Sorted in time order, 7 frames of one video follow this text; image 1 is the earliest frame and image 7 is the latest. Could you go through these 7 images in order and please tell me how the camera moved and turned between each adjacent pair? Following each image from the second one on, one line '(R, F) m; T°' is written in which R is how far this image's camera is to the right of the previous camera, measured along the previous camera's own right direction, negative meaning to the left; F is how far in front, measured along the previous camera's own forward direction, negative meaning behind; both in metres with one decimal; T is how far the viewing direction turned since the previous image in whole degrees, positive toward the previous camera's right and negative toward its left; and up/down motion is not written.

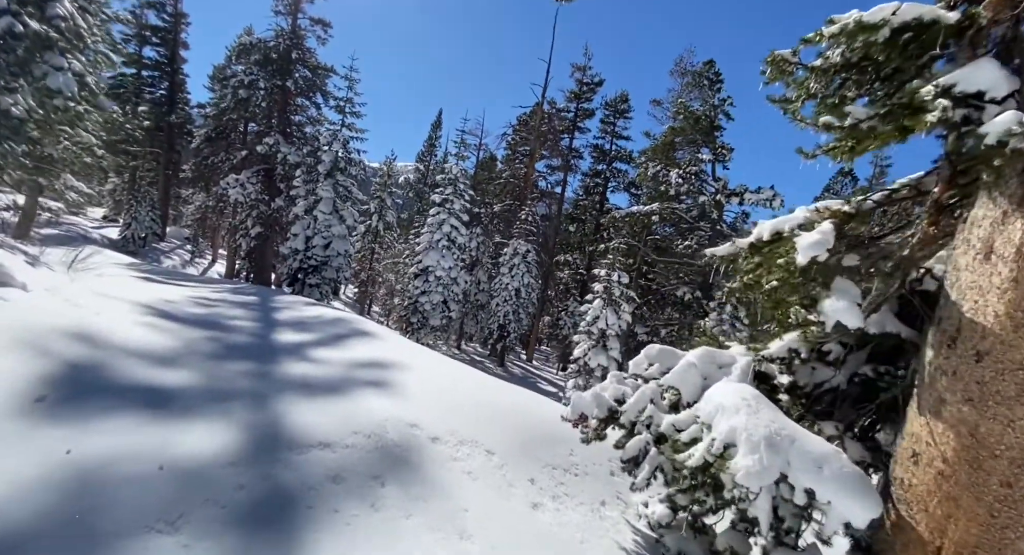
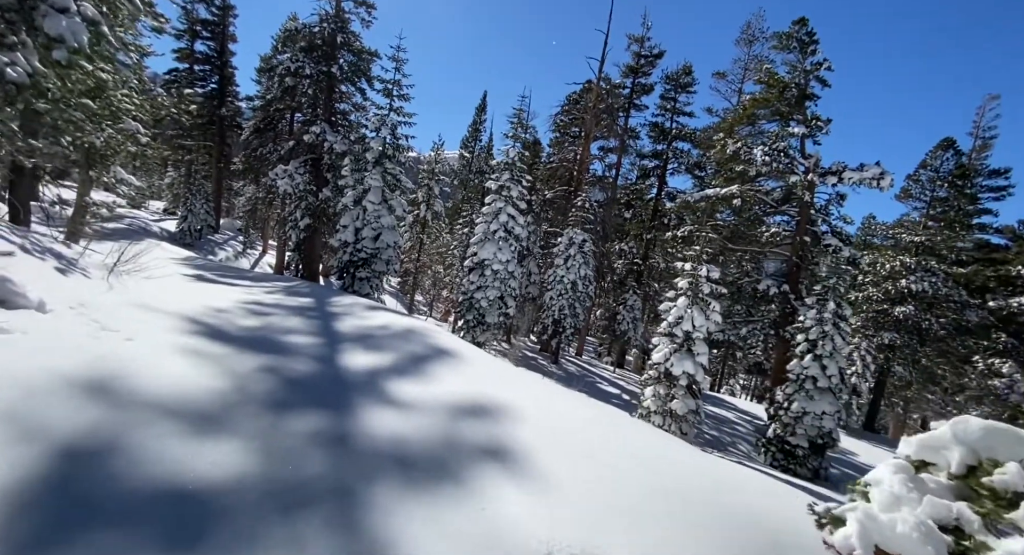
(-0.8, +1.2) m; -5°
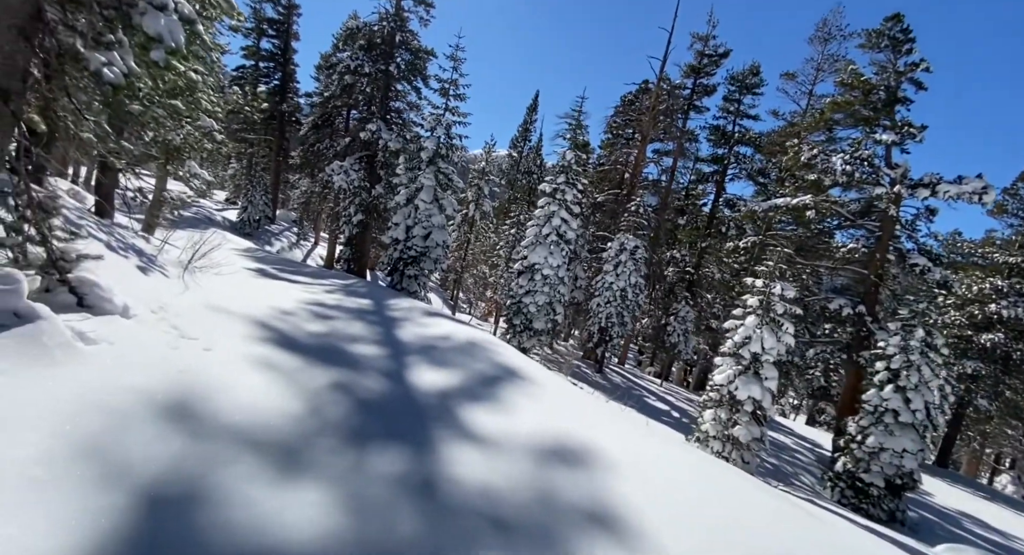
(-0.4, +0.3) m; -5°
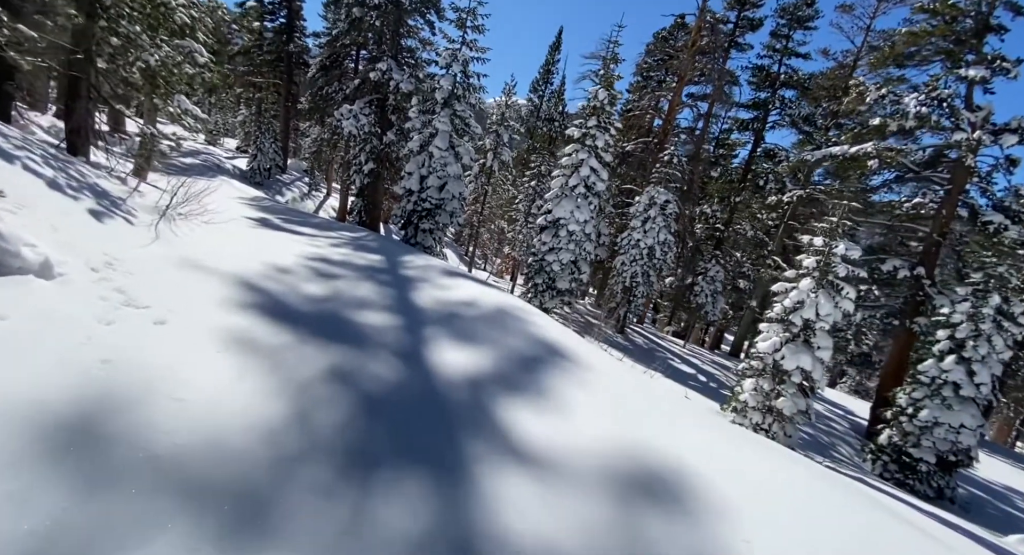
(-0.3, +1.0) m; -1°
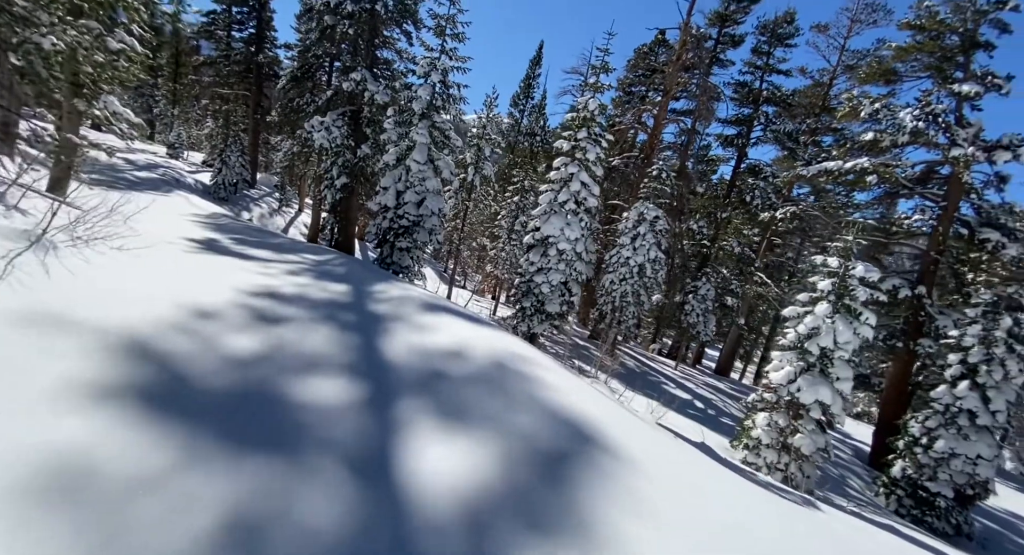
(-0.2, +1.0) m; +3°
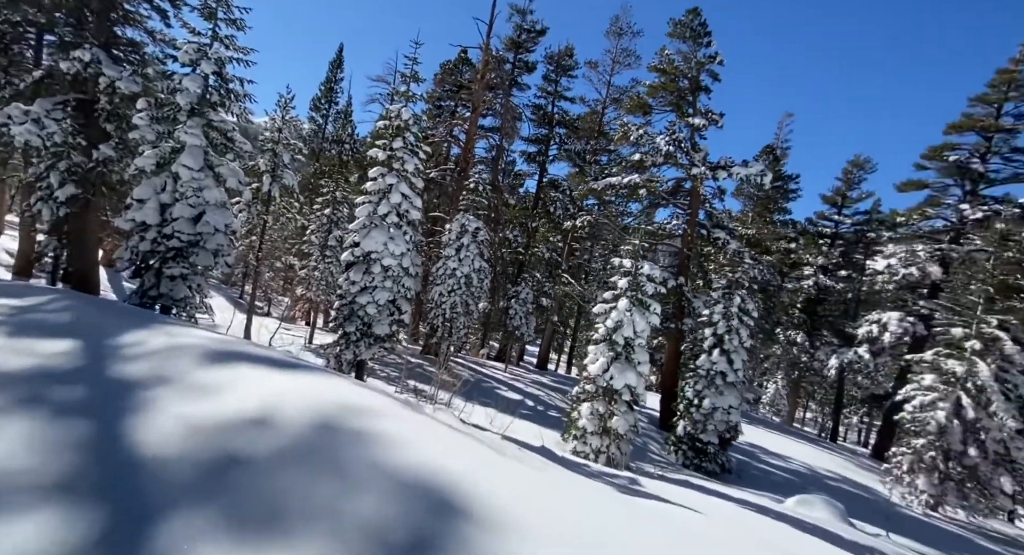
(-1.0, +0.3) m; +24°
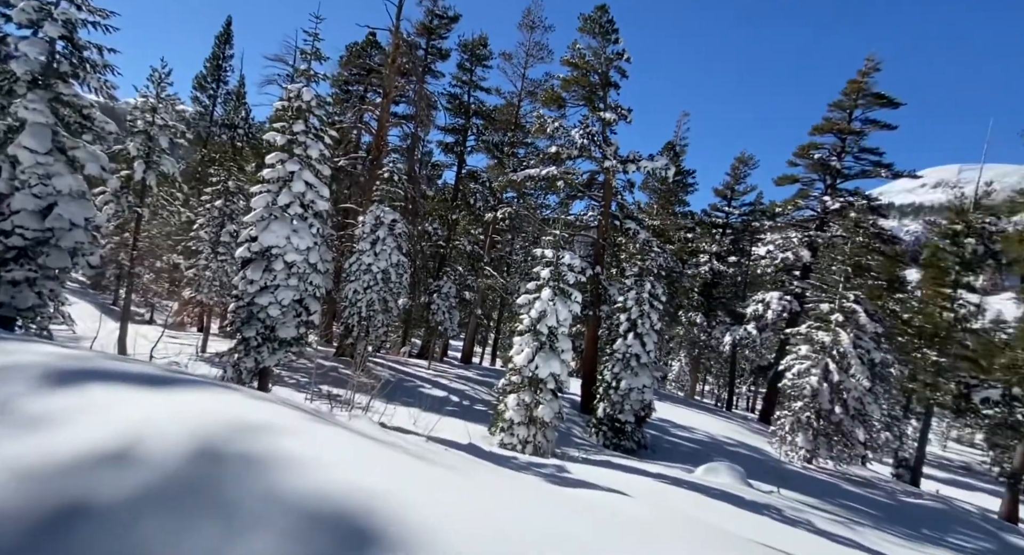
(-0.6, +0.3) m; +11°
